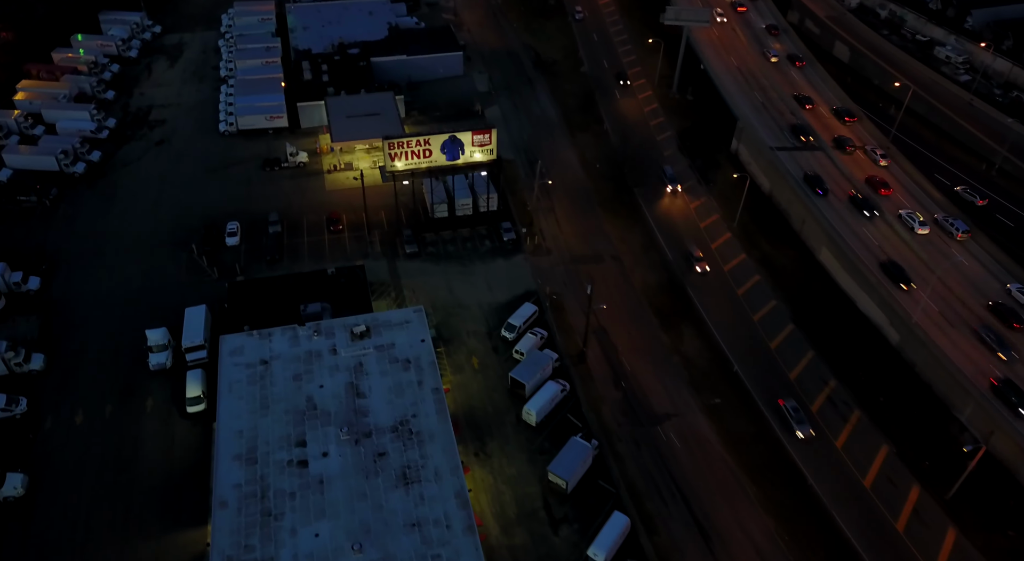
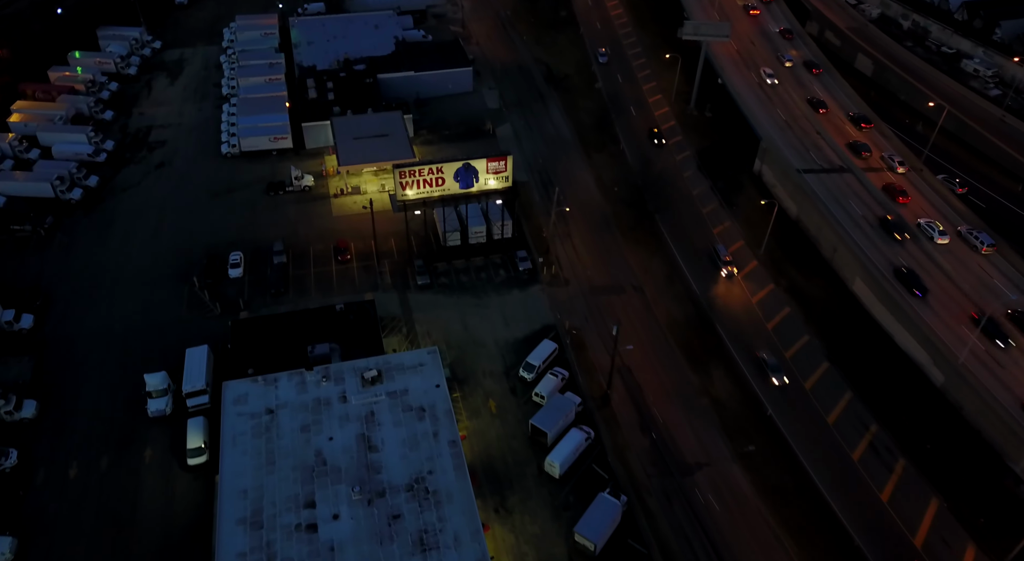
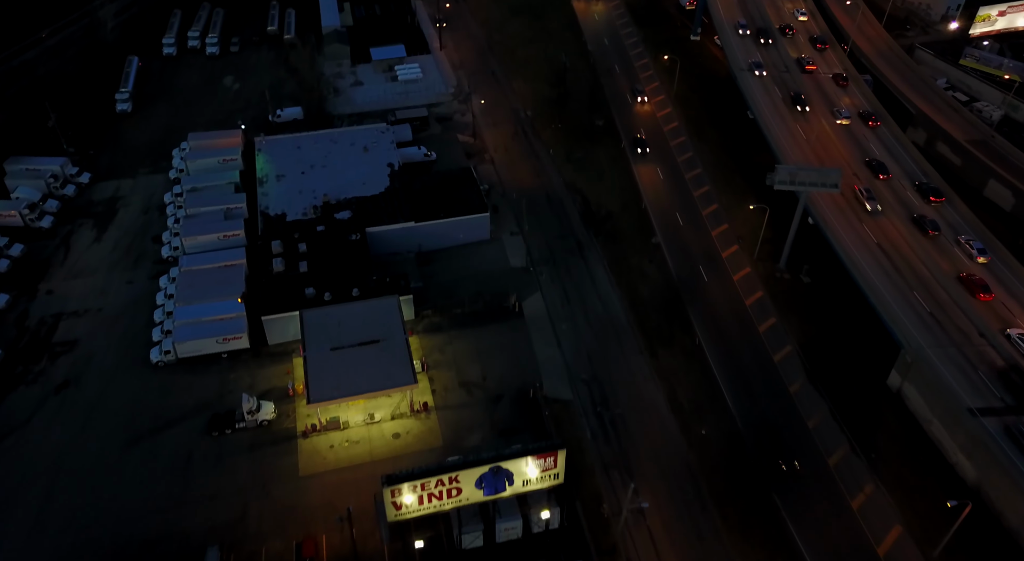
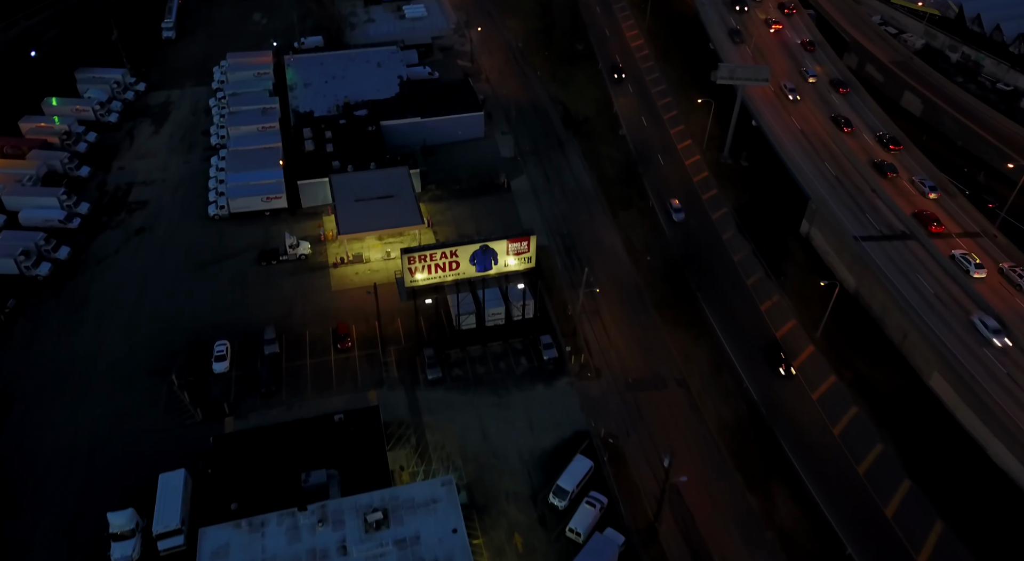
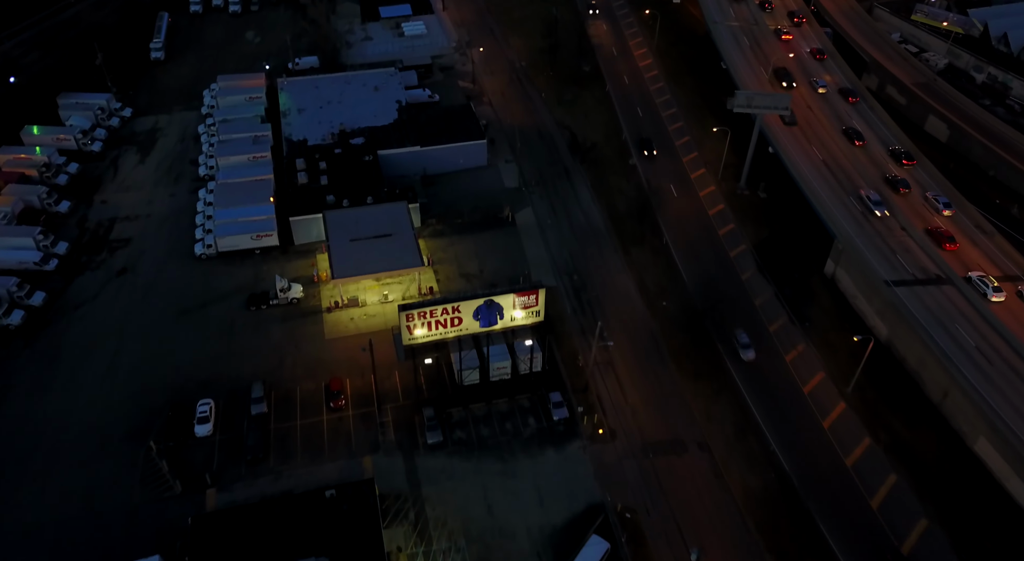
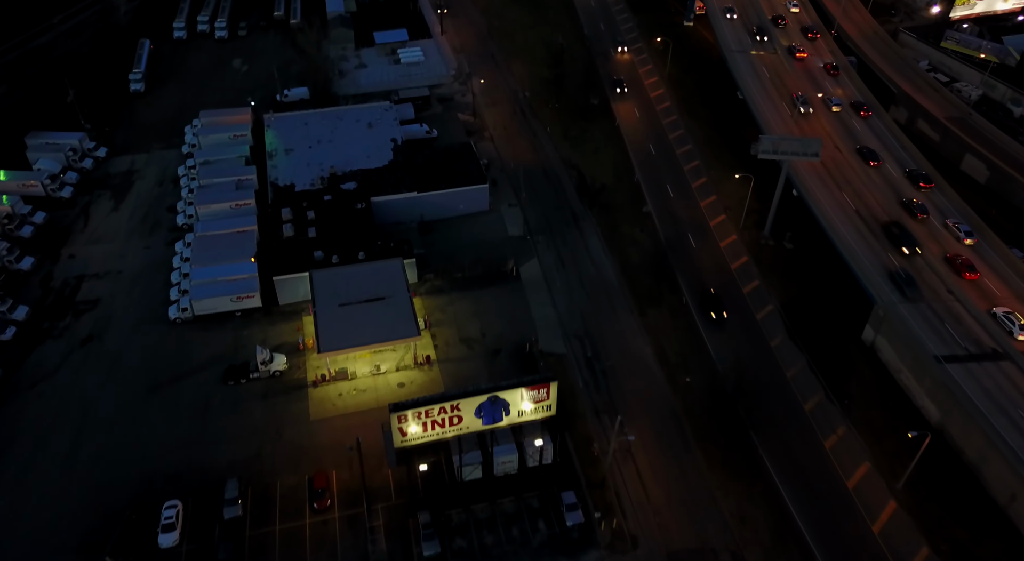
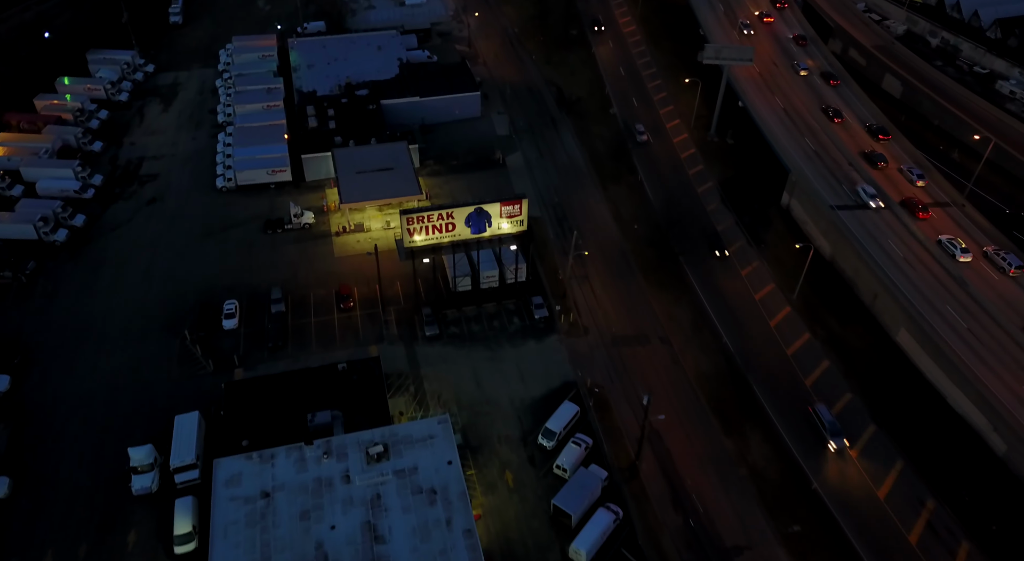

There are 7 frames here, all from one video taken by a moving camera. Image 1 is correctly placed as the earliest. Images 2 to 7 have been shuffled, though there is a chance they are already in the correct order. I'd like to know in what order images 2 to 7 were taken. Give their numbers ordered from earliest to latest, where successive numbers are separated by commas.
2, 7, 4, 5, 6, 3
